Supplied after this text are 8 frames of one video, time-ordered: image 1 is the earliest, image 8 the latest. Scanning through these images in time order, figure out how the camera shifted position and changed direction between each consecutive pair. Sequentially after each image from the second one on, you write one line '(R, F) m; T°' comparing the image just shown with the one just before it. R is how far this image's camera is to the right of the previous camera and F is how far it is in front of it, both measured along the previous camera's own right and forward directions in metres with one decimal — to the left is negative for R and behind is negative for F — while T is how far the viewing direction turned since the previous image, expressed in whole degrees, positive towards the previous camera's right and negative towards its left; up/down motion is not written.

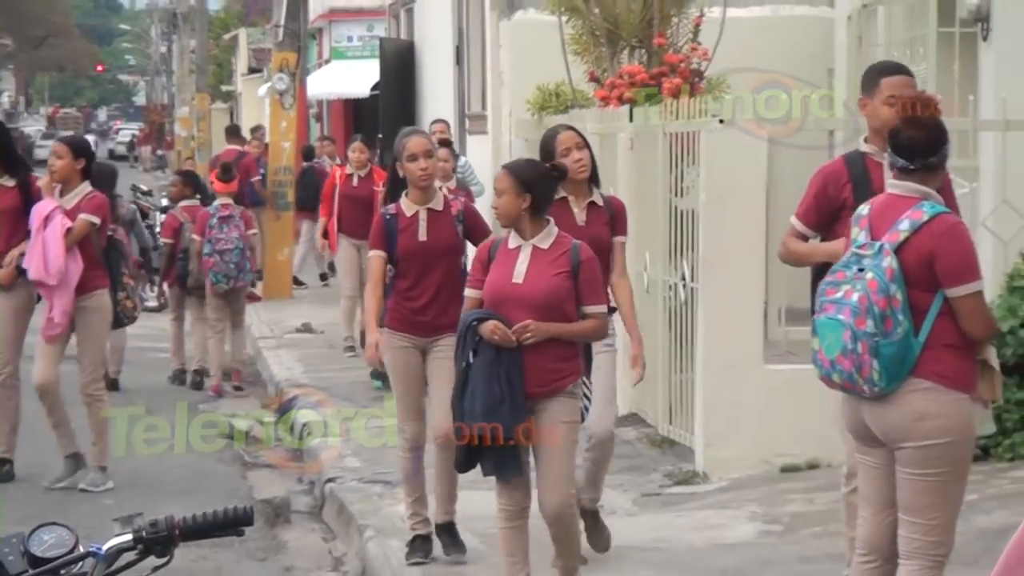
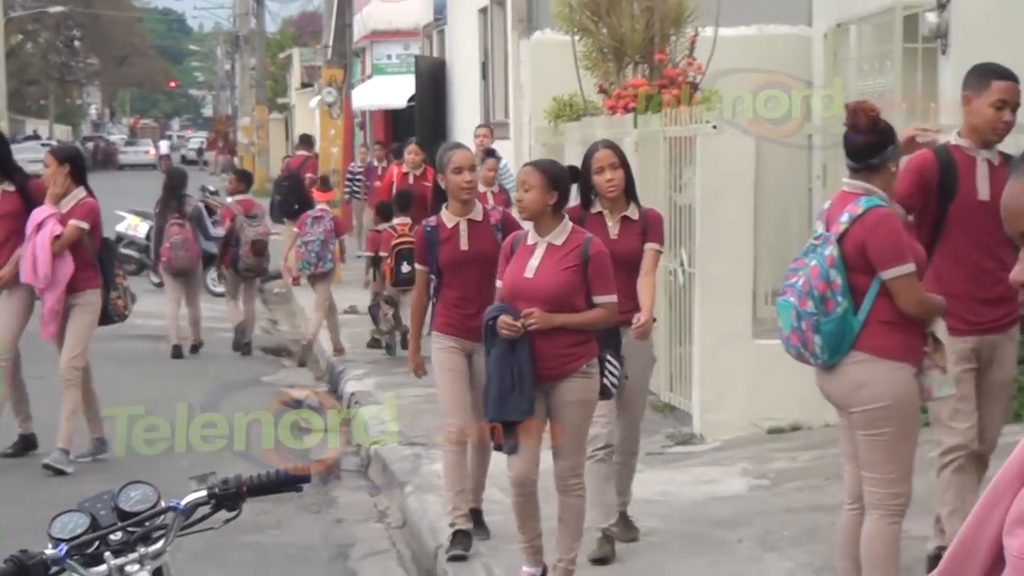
(+0.1, -0.5) m; -2°
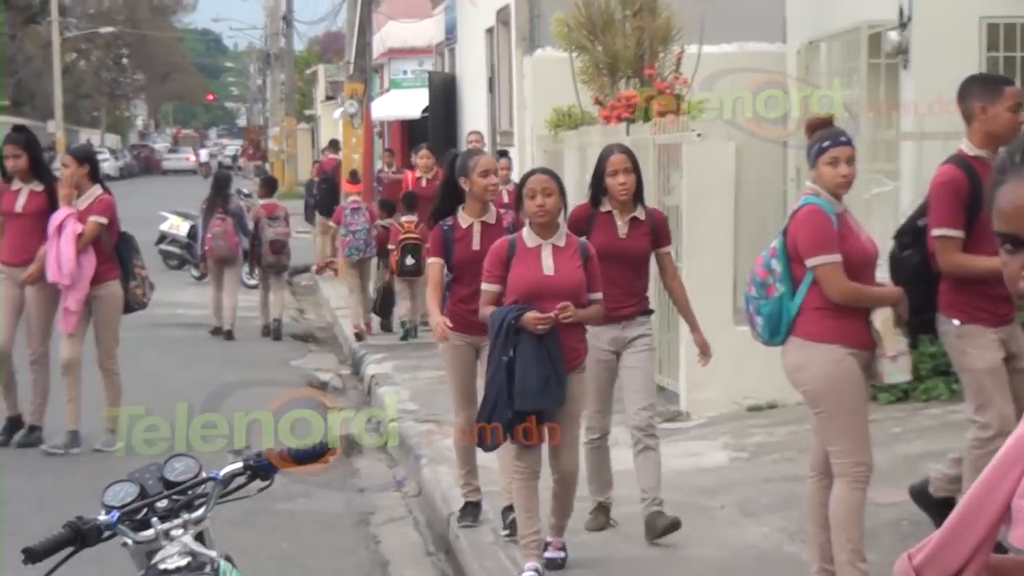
(0.0, -0.5) m; -1°
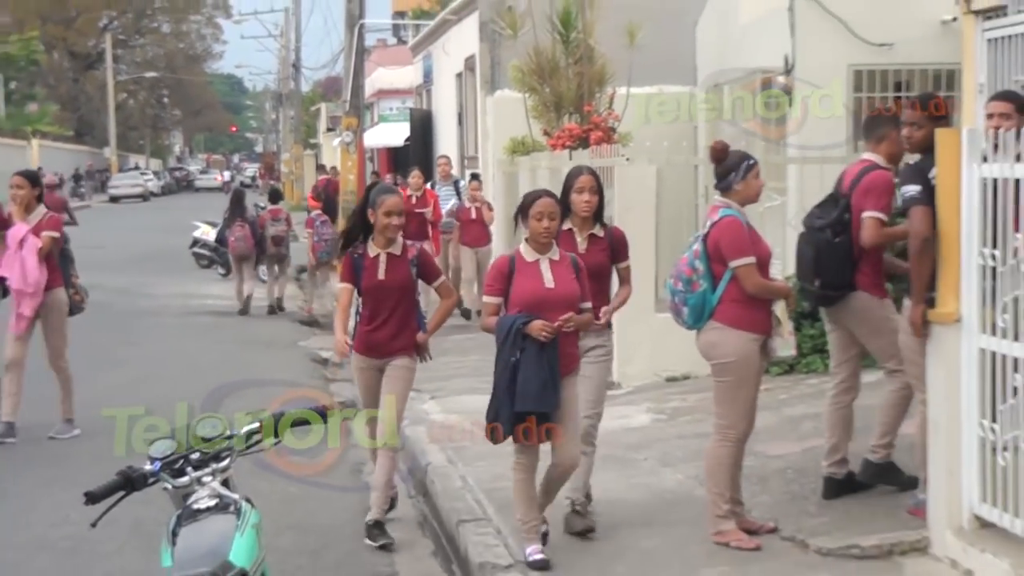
(+0.1, -1.1) m; 0°
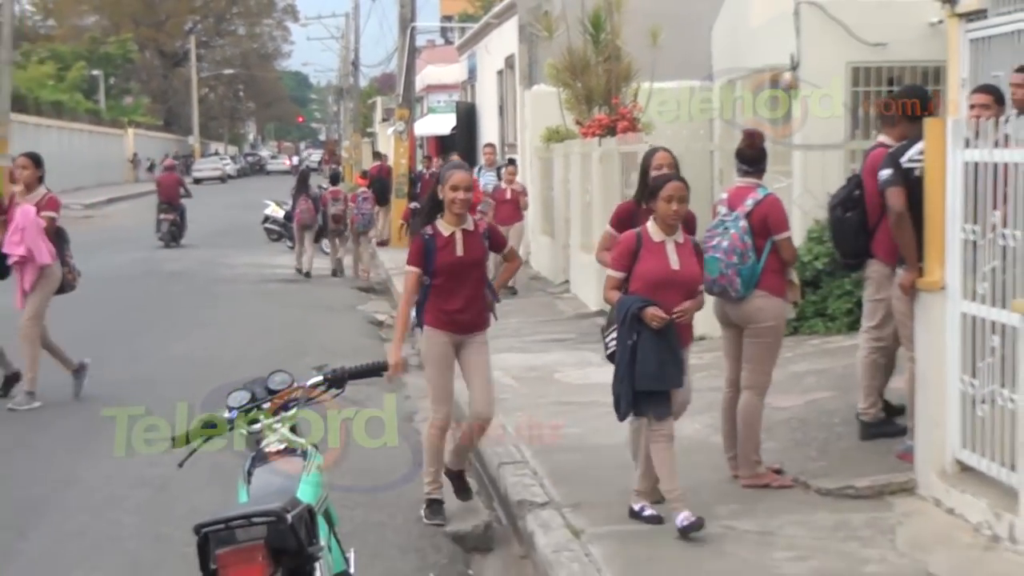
(0.0, -0.8) m; -1°
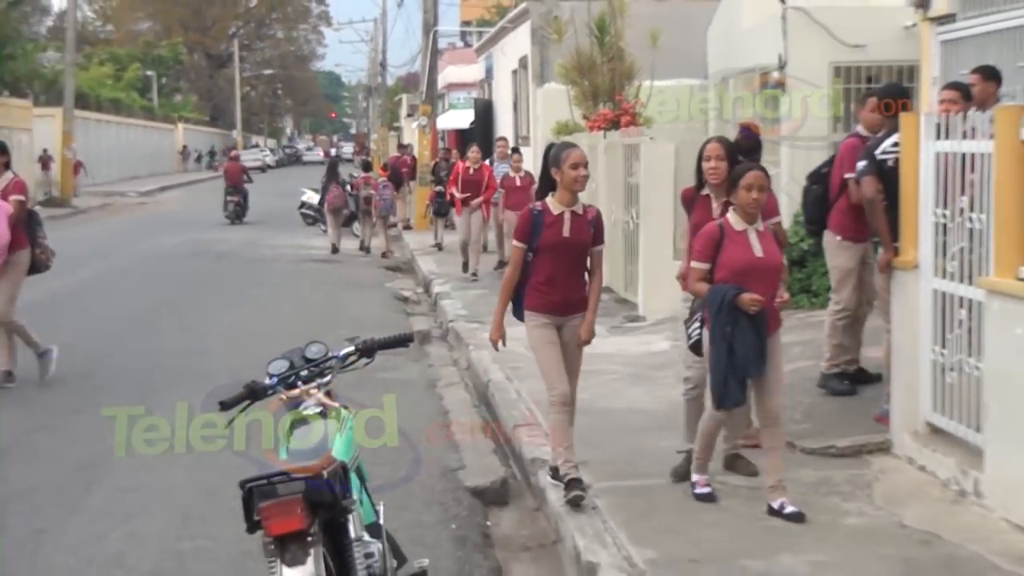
(0.0, -0.7) m; -1°
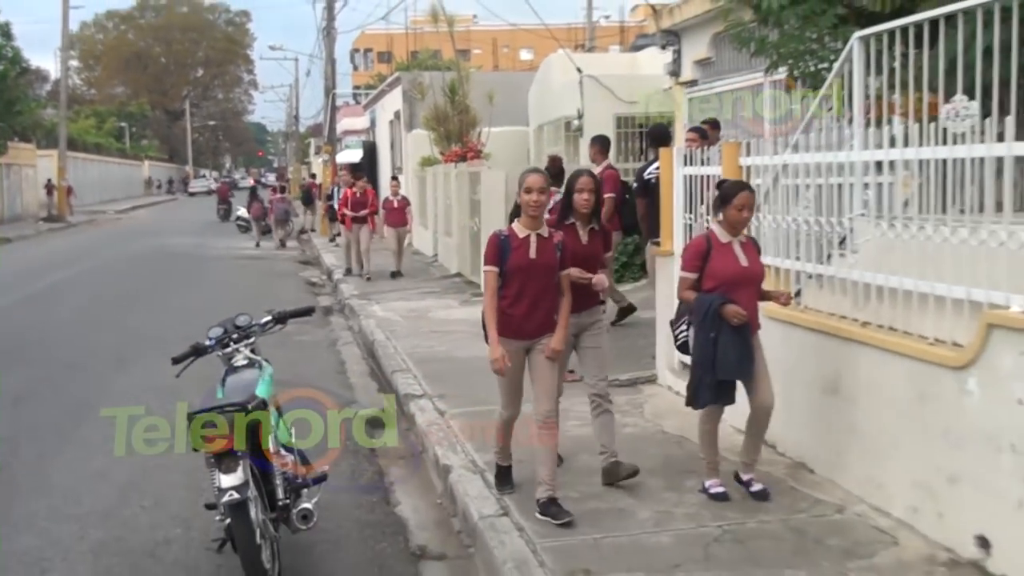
(+0.3, -2.9) m; +4°
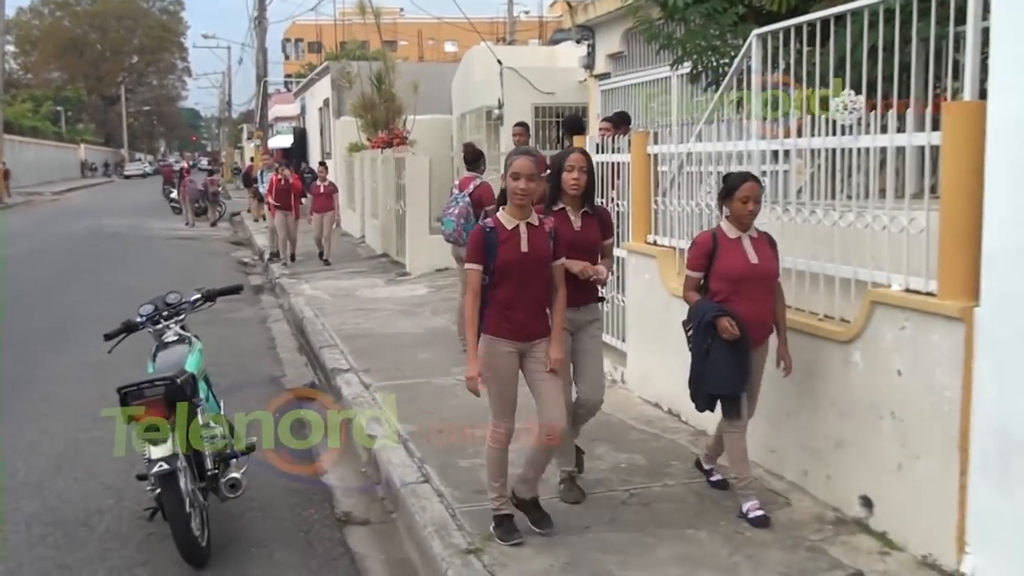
(+0.1, -0.6) m; +3°
